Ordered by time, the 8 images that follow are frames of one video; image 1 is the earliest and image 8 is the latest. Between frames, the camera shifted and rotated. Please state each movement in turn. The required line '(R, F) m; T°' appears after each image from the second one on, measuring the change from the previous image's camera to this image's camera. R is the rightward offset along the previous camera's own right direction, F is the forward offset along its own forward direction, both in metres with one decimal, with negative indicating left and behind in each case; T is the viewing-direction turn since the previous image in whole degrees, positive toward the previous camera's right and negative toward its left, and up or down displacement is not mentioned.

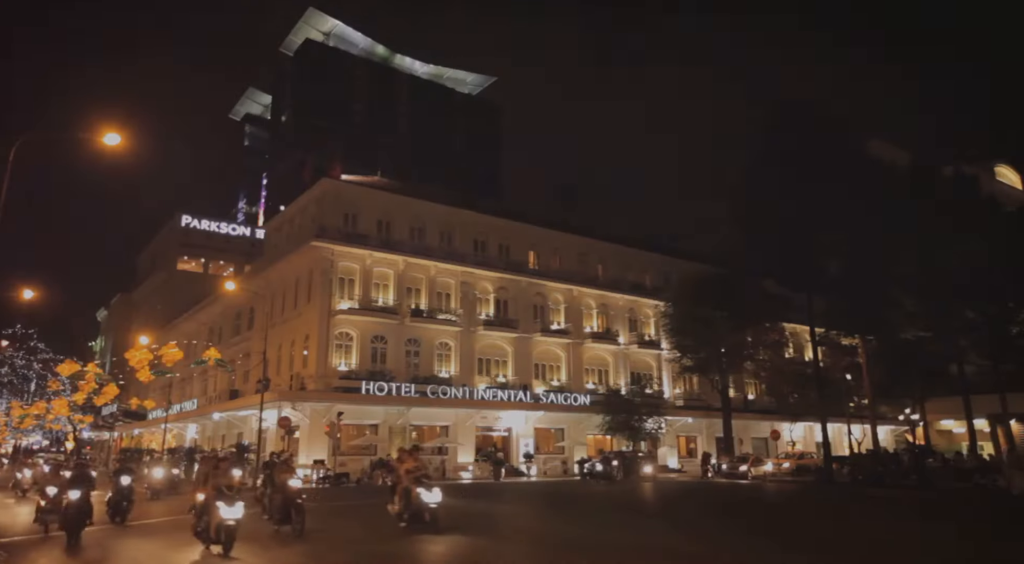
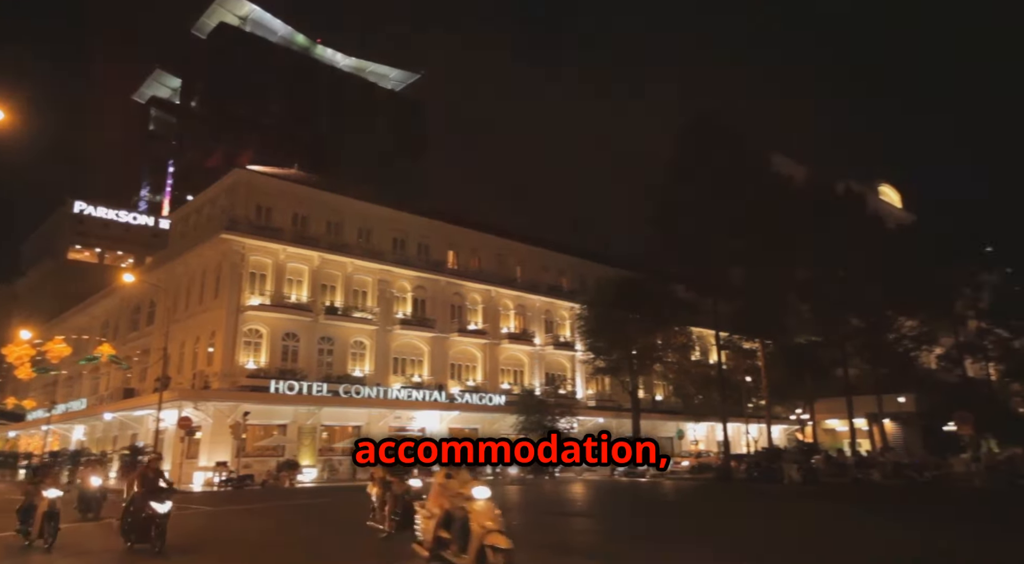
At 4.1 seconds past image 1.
(+1.0, -0.9) m; +7°
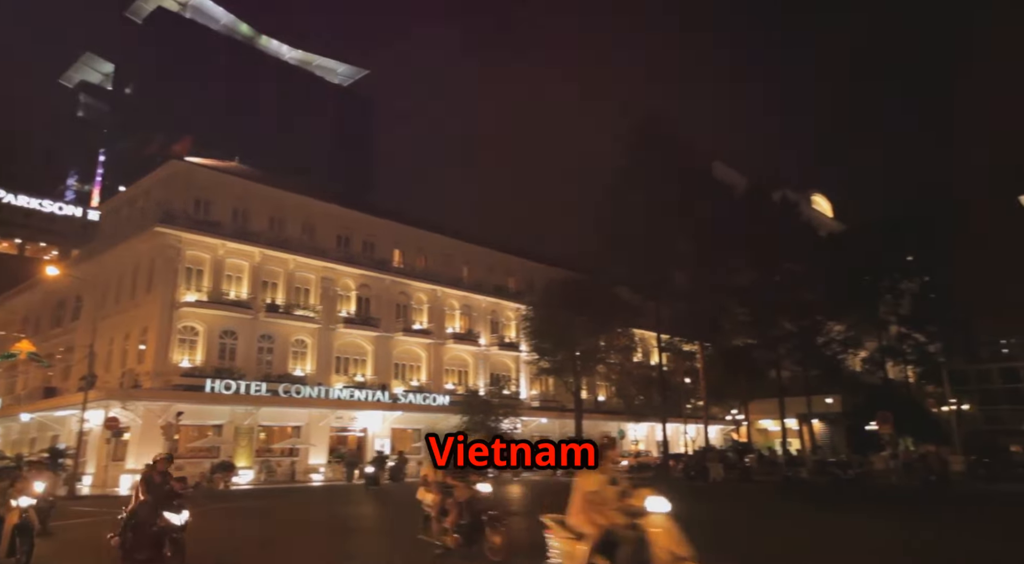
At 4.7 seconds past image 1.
(+0.7, +0.3) m; +4°
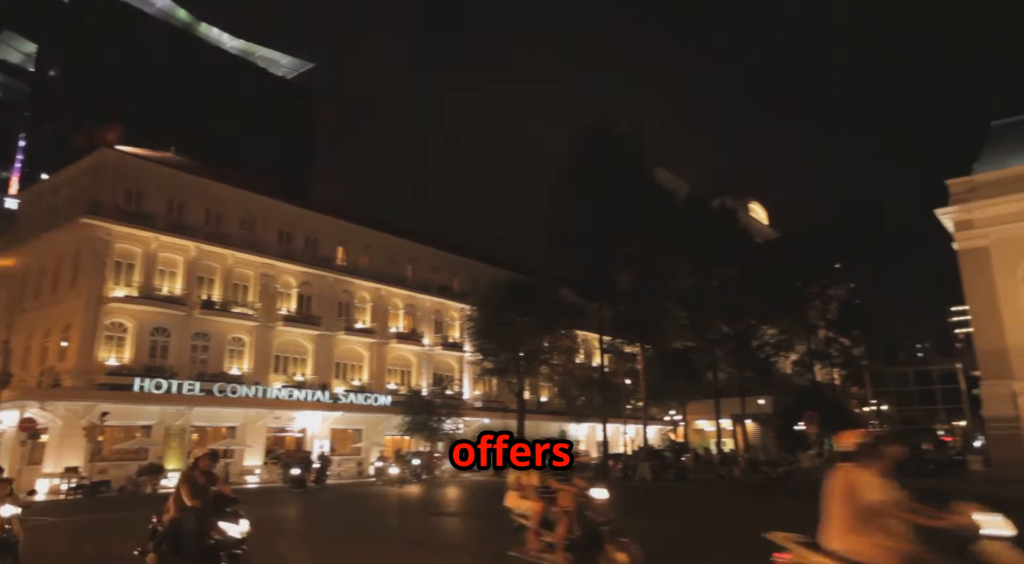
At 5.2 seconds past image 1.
(+0.4, +0.1) m; +4°
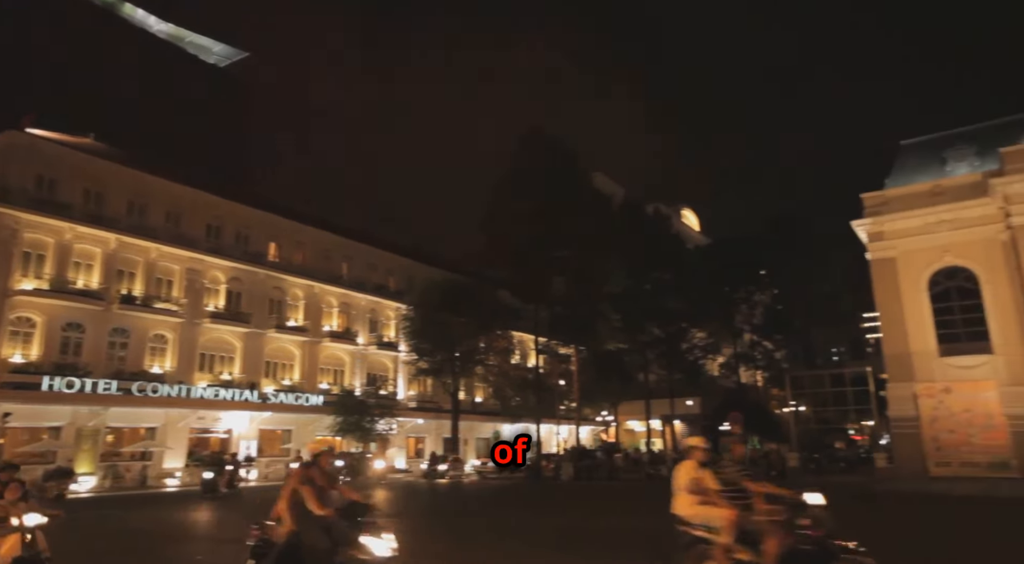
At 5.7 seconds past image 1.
(0.0, -0.4) m; +5°
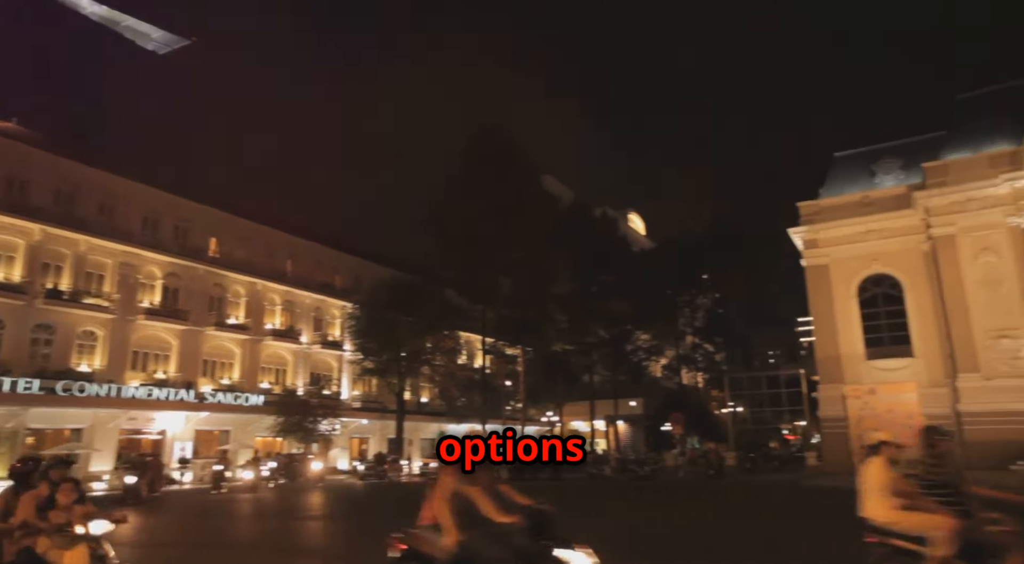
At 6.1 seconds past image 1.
(0.0, -0.2) m; +4°
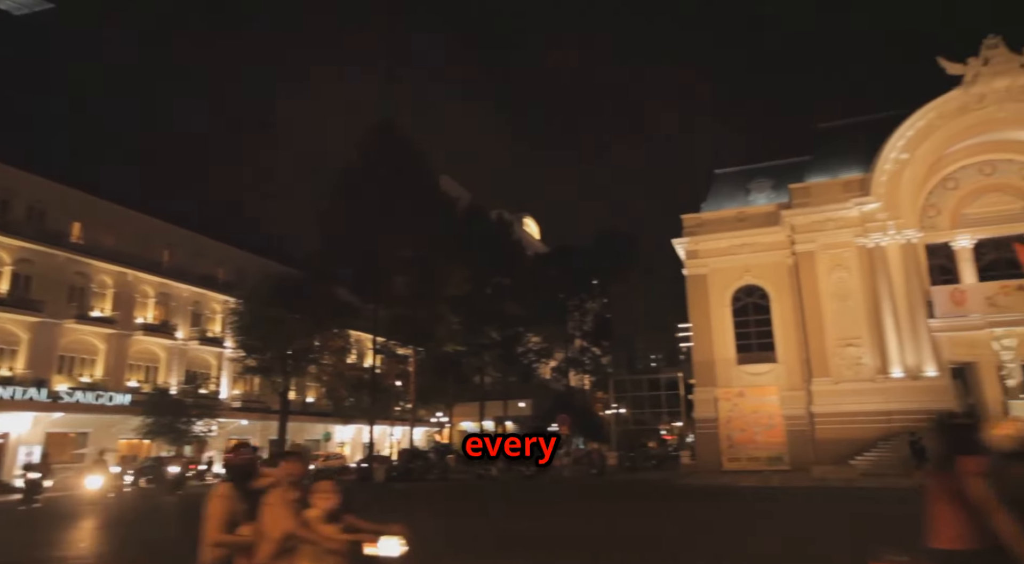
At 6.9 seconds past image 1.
(0.0, -0.3) m; +8°
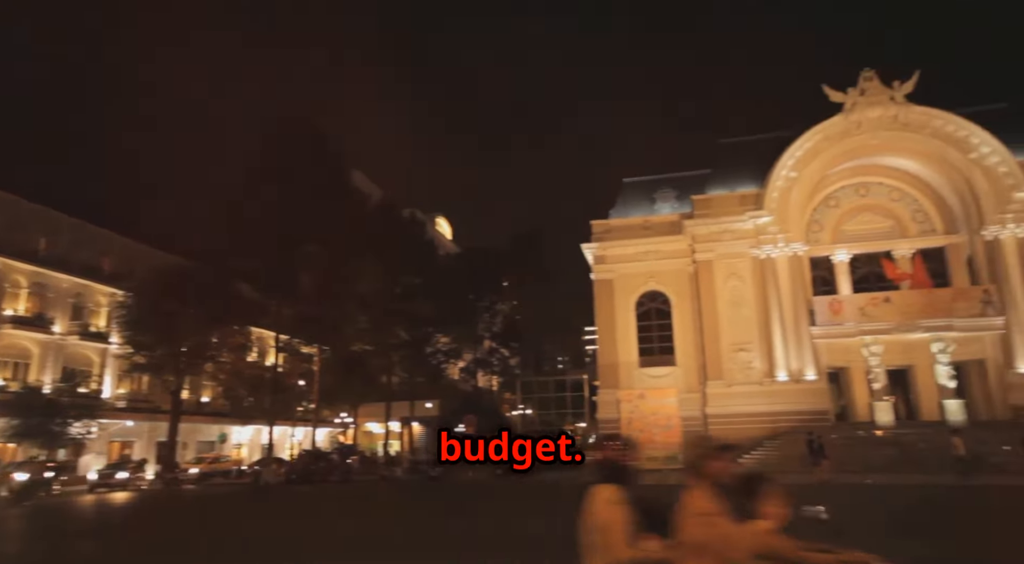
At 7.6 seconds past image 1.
(0.0, -0.1) m; +7°
